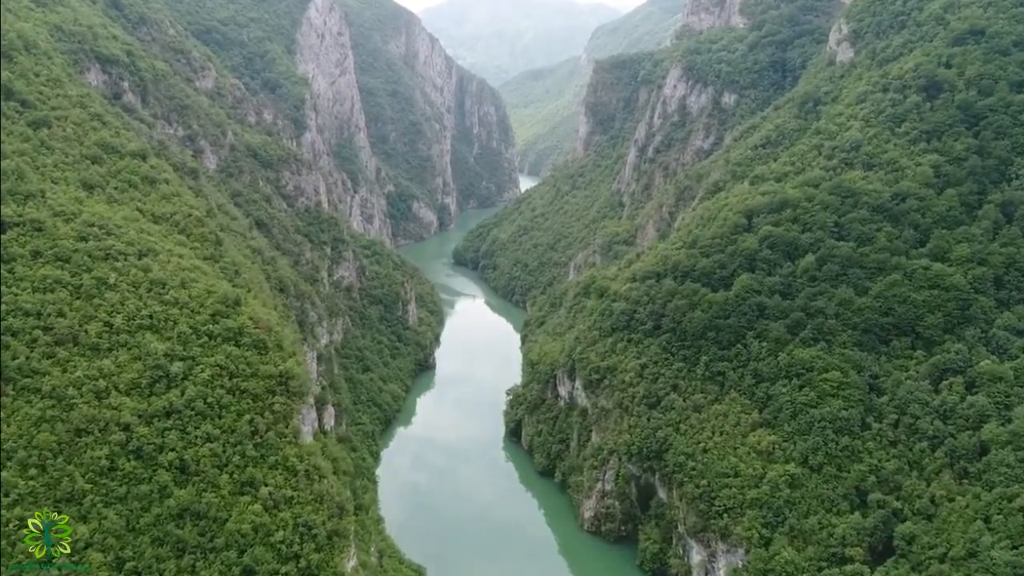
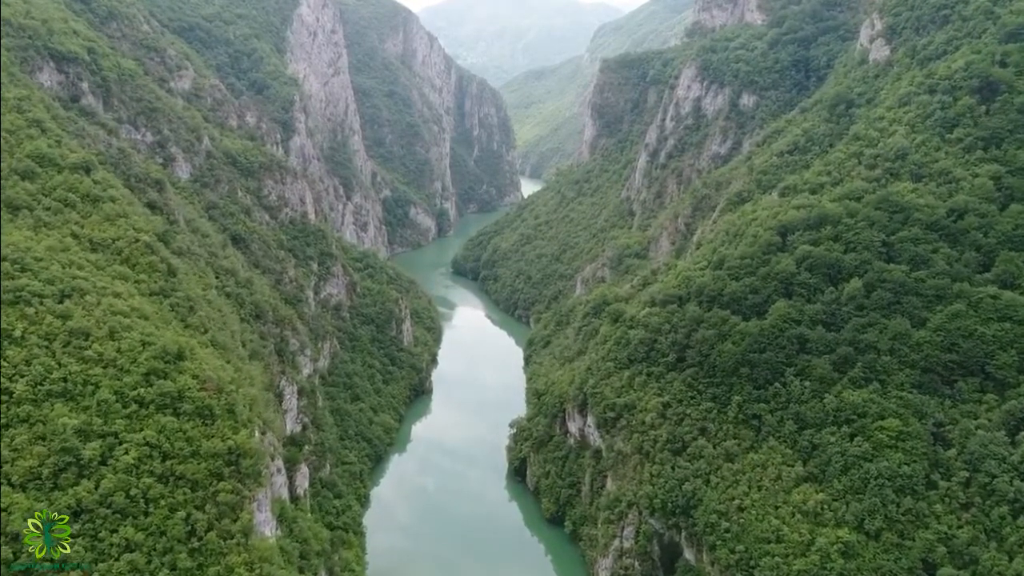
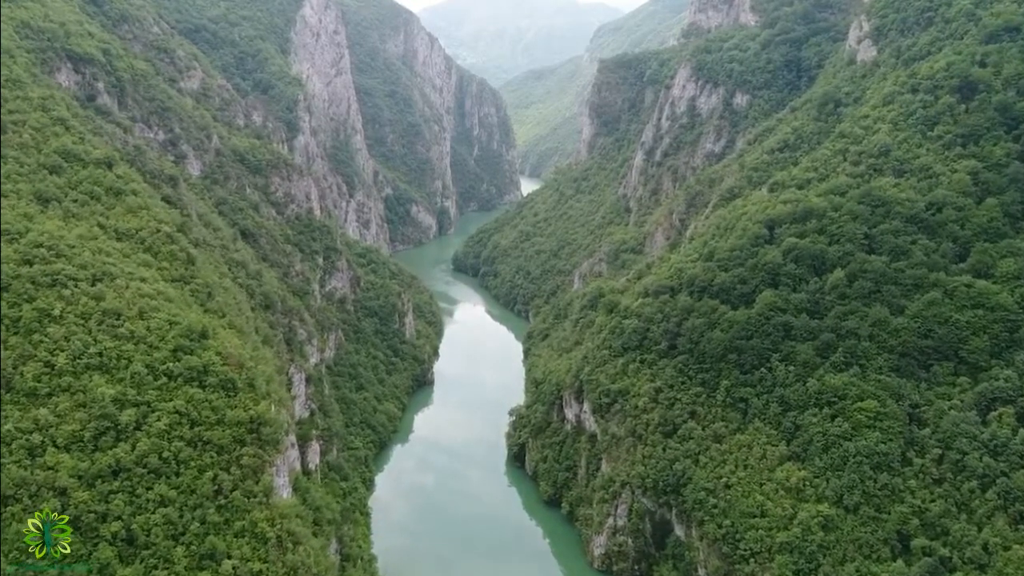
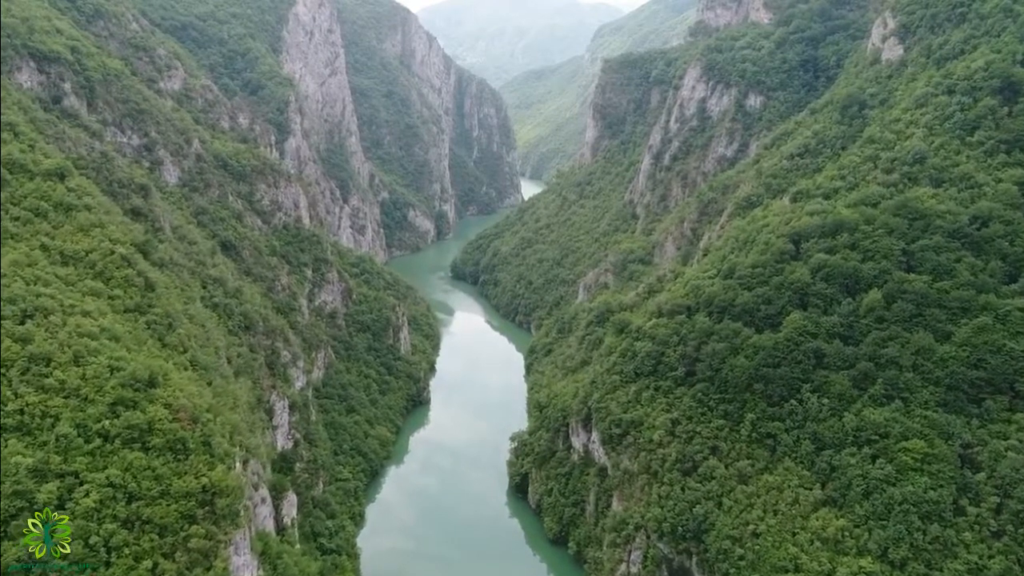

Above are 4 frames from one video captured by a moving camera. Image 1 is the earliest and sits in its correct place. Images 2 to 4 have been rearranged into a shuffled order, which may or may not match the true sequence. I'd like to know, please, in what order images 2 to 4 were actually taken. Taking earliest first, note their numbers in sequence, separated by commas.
3, 2, 4
